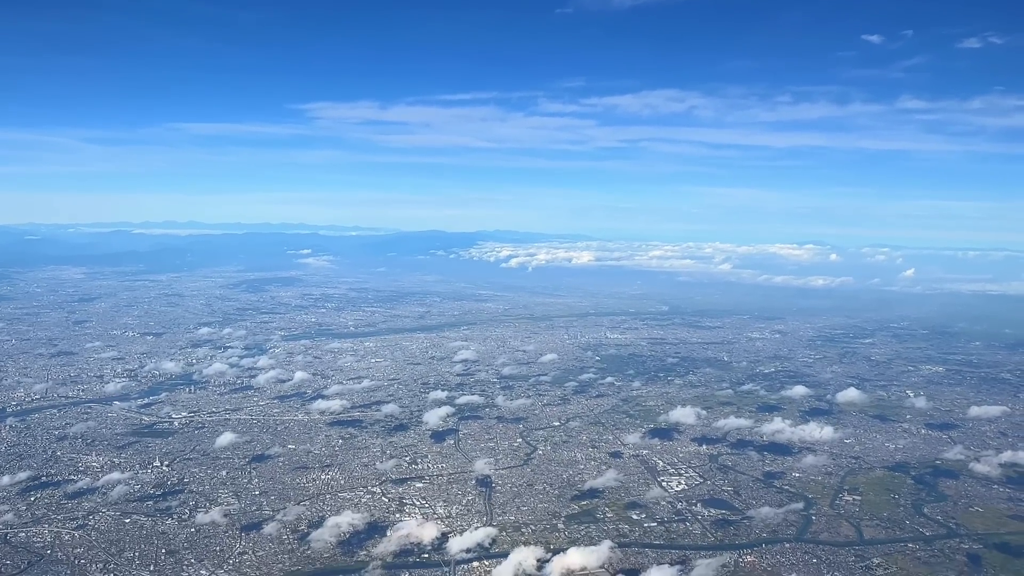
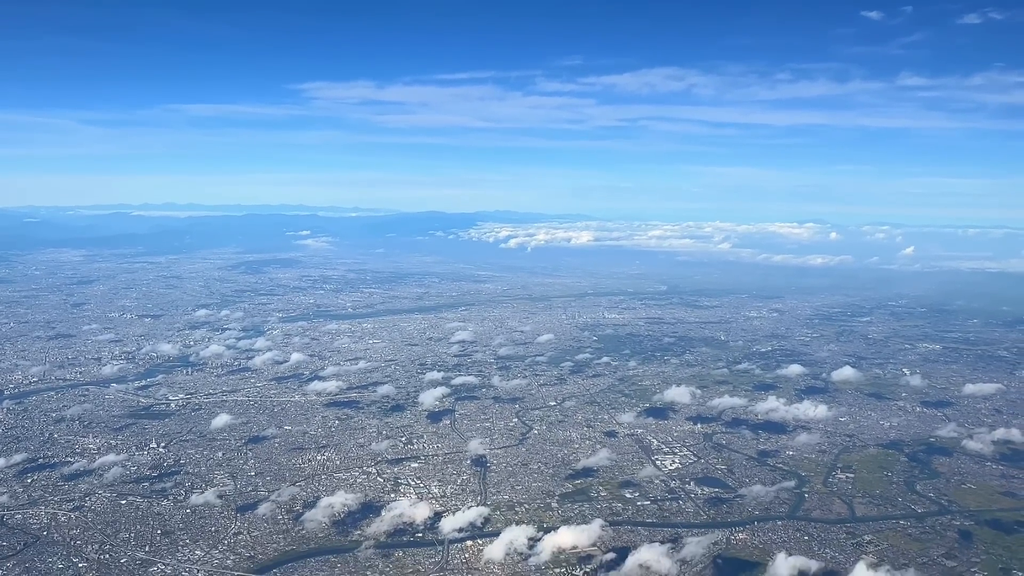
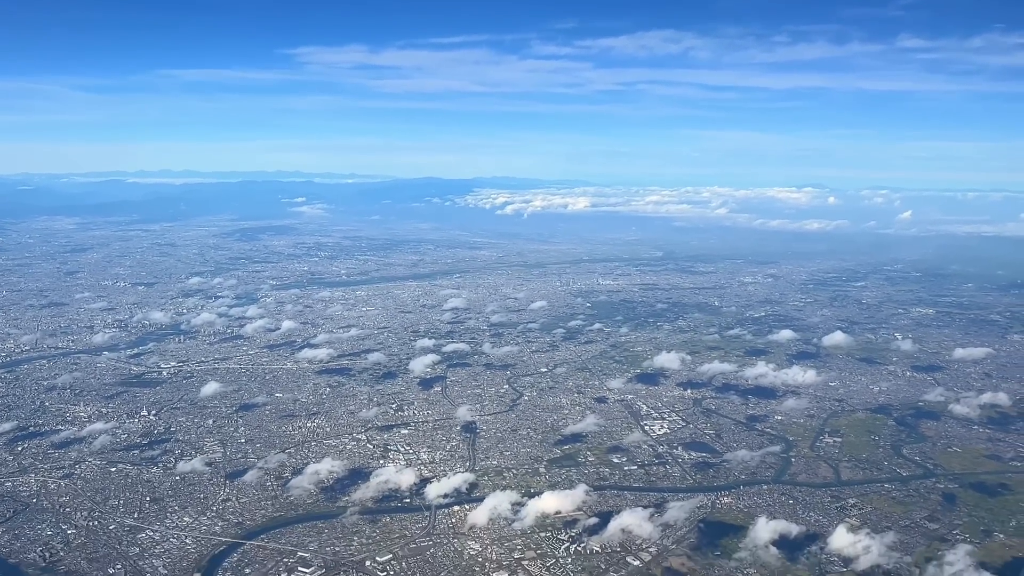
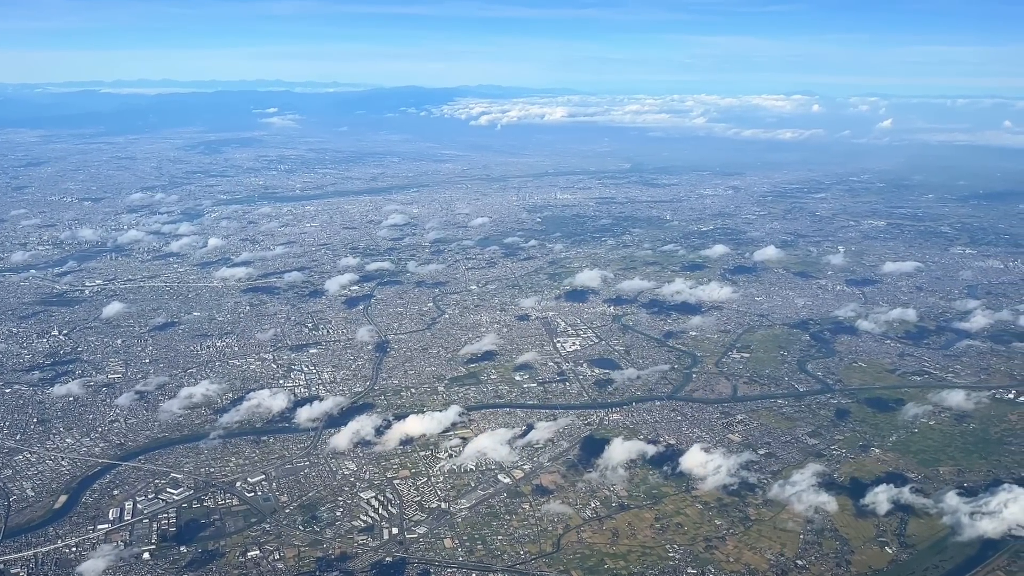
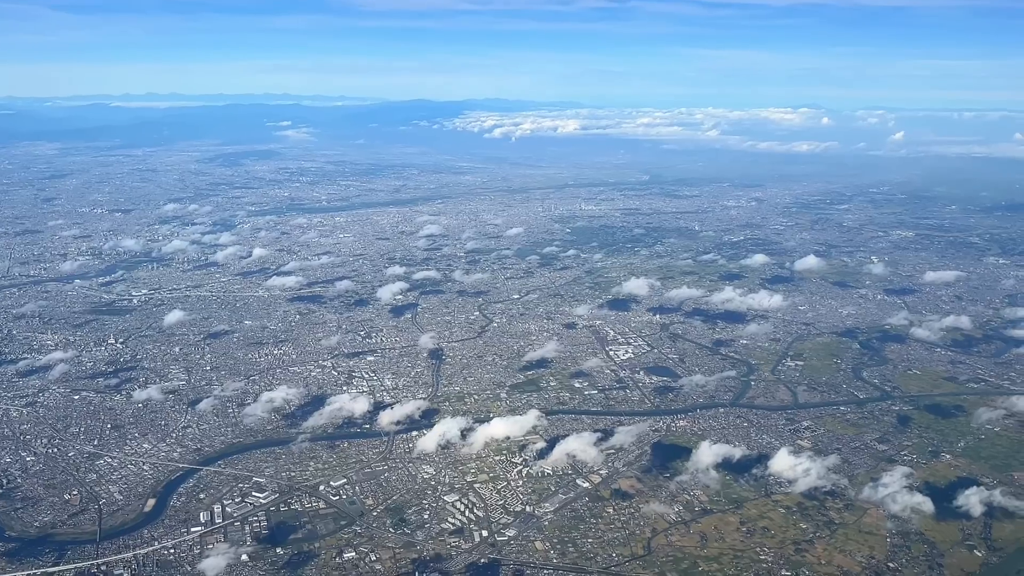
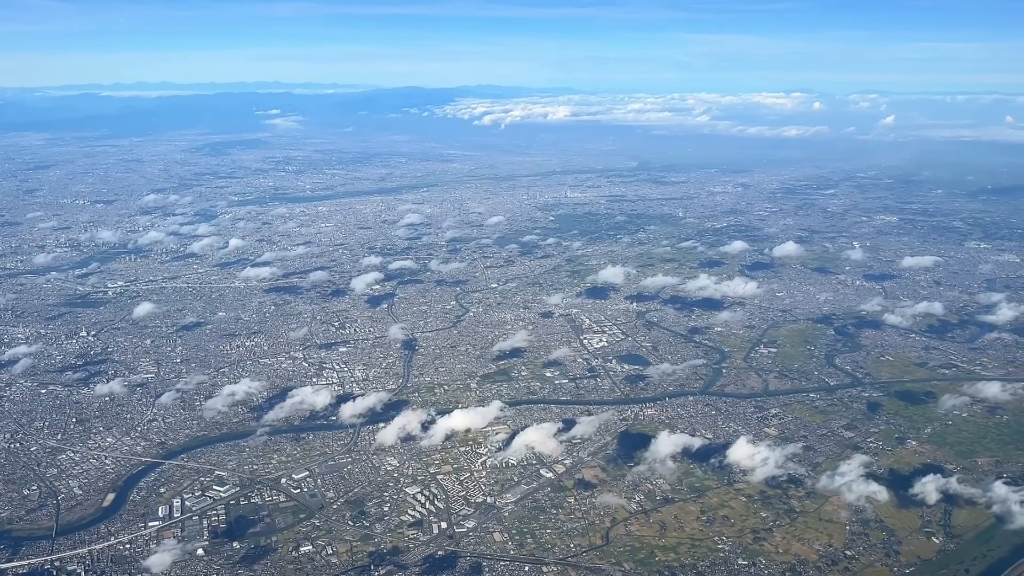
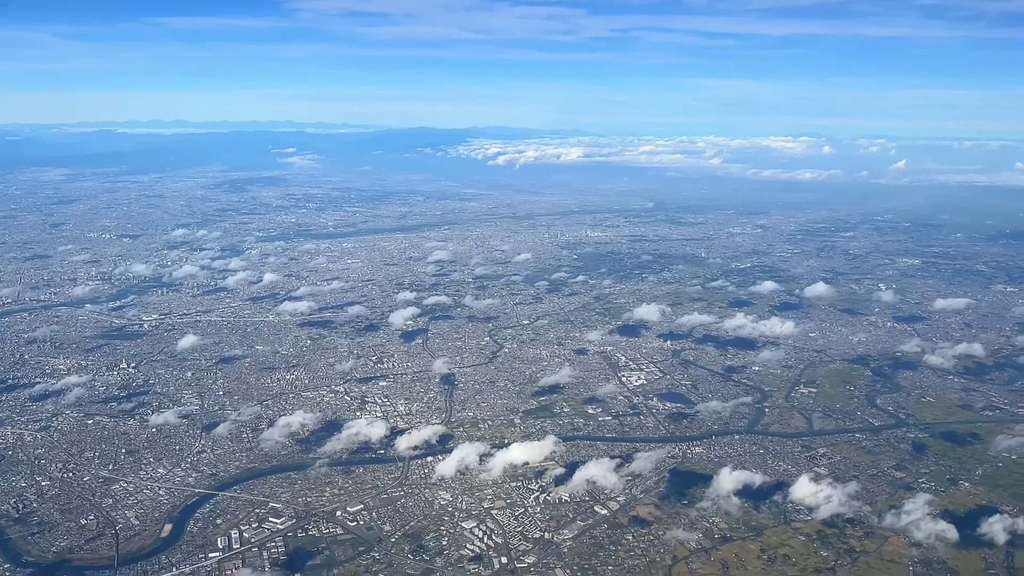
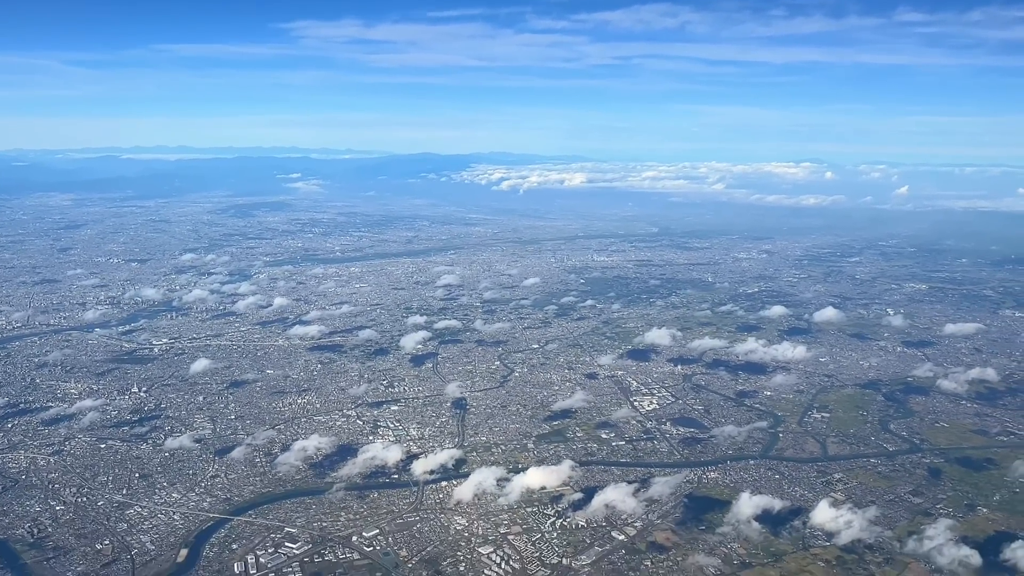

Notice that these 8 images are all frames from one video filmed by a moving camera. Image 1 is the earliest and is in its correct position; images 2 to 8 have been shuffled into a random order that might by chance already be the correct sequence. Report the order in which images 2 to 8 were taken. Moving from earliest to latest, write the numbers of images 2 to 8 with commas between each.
2, 3, 8, 7, 5, 6, 4
